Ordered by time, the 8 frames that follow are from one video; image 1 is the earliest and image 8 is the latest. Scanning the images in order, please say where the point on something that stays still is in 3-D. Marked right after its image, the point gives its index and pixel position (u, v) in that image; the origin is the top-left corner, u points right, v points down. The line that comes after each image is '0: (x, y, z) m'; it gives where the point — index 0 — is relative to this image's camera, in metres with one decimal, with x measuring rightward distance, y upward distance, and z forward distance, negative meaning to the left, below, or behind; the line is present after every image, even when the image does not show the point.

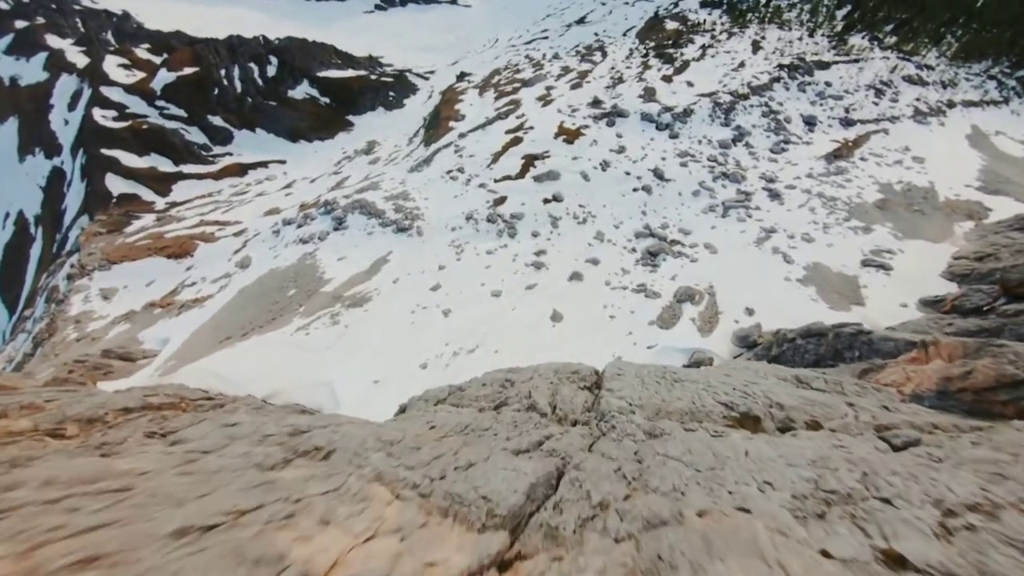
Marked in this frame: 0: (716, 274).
0: (+9.5, +0.9, +19.1) m
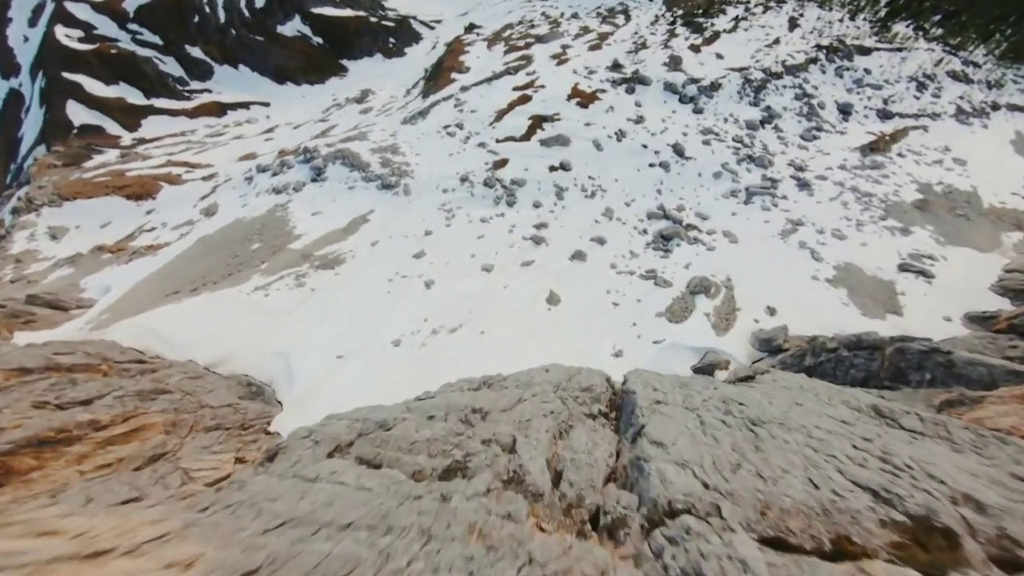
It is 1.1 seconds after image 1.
0: (+9.3, +1.1, +17.0) m
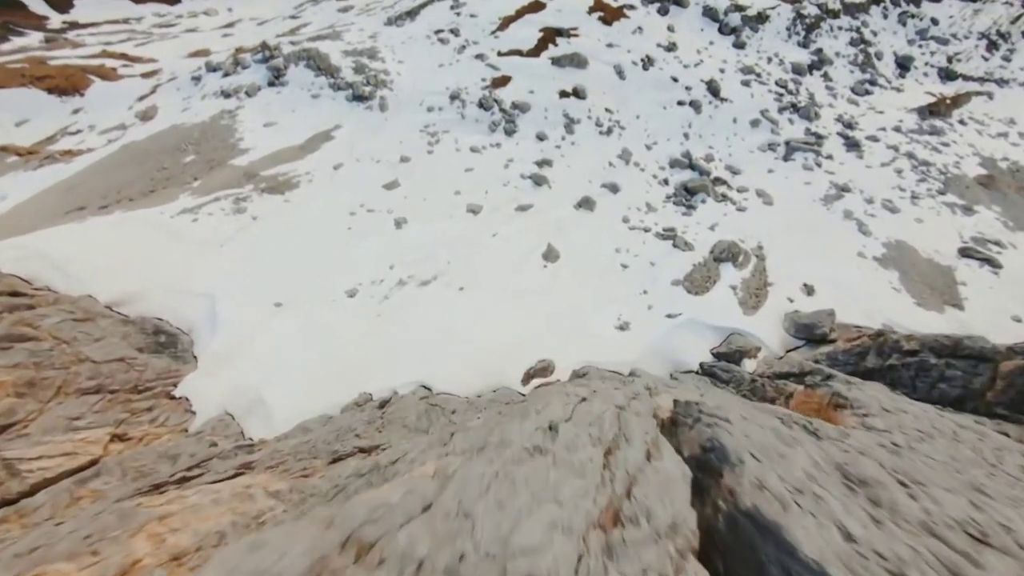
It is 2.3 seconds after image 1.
0: (+9.1, +2.2, +14.4) m
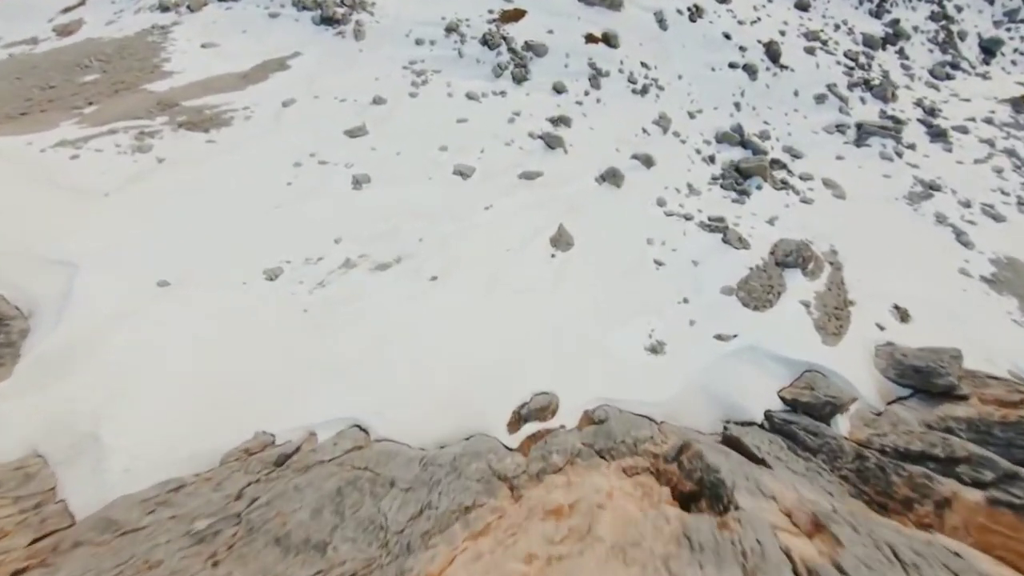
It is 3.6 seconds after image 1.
0: (+9.1, +1.7, +11.2) m
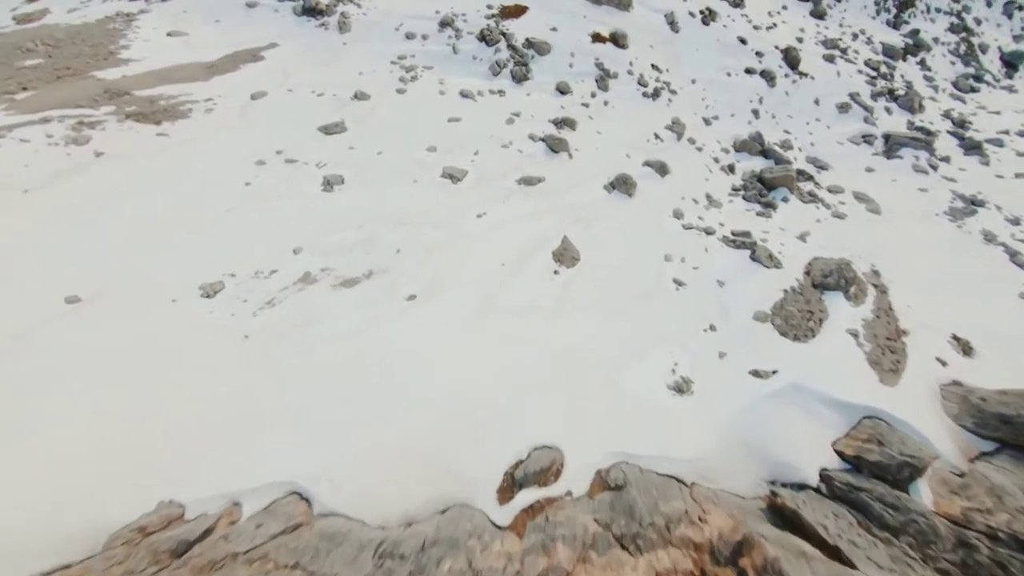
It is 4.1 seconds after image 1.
0: (+9.0, +1.1, +9.9) m
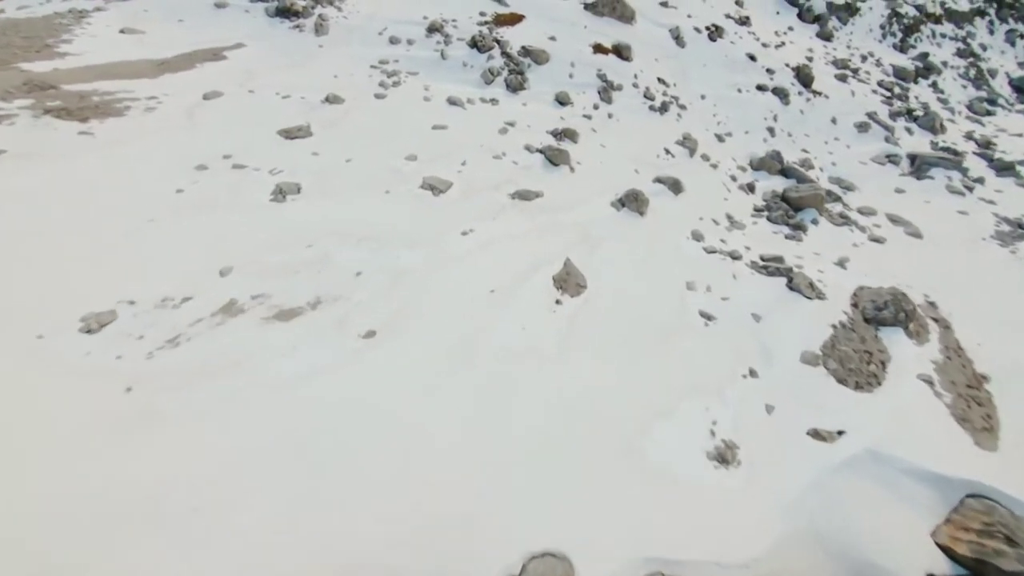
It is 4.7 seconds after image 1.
0: (+8.8, +0.3, +8.6) m
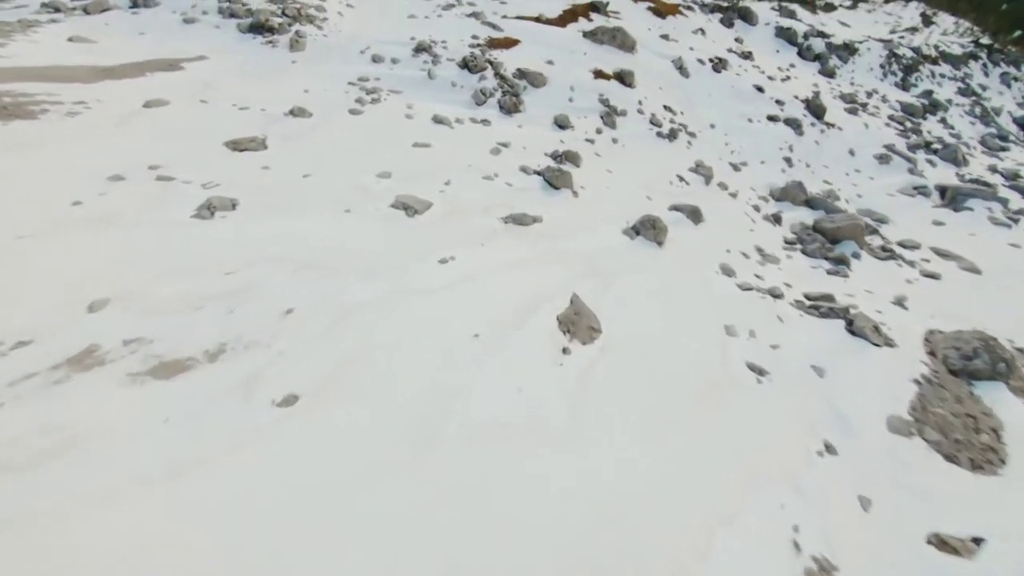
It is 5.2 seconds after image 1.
0: (+8.7, -0.4, +7.2) m
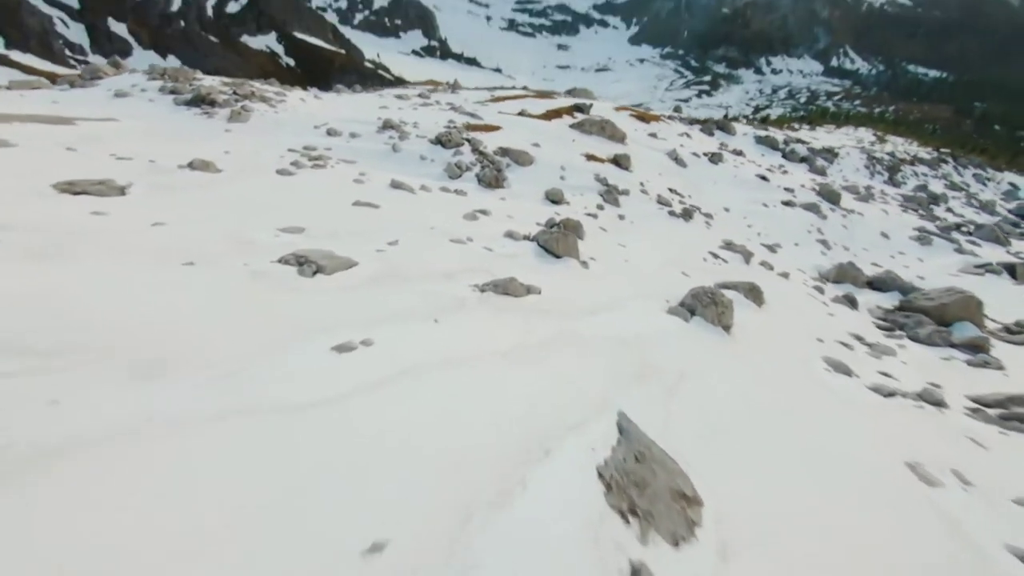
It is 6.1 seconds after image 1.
0: (+8.6, -1.4, +4.6) m
